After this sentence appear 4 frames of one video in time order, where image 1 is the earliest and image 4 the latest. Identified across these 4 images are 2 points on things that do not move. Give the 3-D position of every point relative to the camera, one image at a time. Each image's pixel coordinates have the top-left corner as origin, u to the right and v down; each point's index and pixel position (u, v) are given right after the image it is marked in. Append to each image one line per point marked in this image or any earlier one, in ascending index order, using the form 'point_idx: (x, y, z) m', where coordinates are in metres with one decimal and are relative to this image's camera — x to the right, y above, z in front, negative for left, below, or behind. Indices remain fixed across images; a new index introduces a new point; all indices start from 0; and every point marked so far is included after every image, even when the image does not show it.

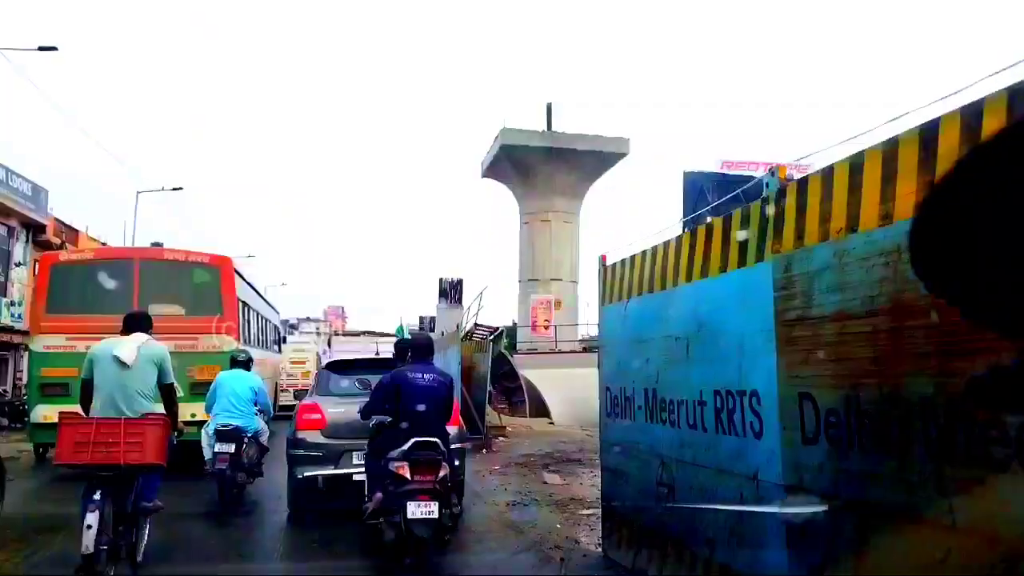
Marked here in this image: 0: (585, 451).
0: (+0.8, -1.9, +9.4) m
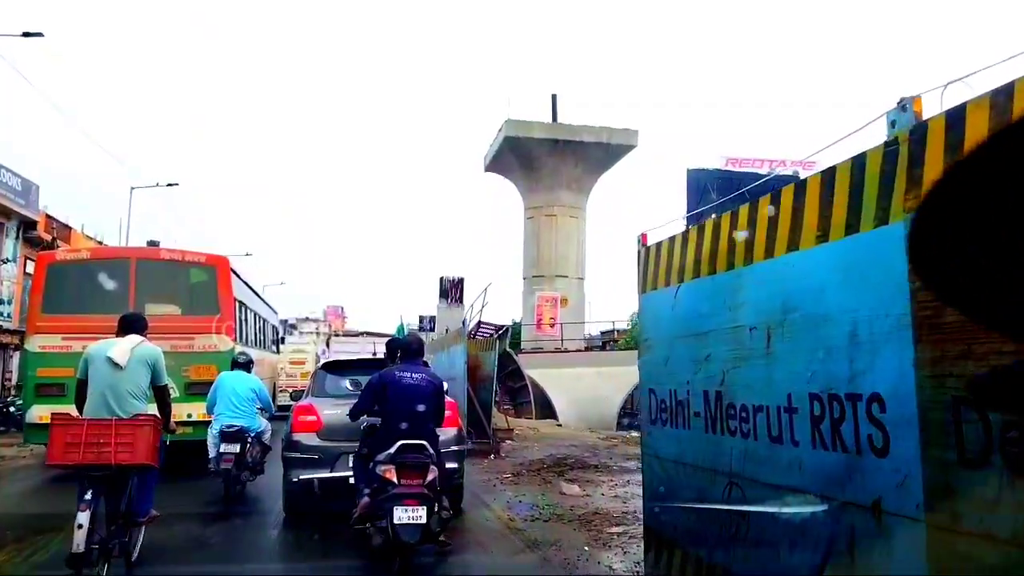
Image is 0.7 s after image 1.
0: (+0.9, -1.8, +8.8) m
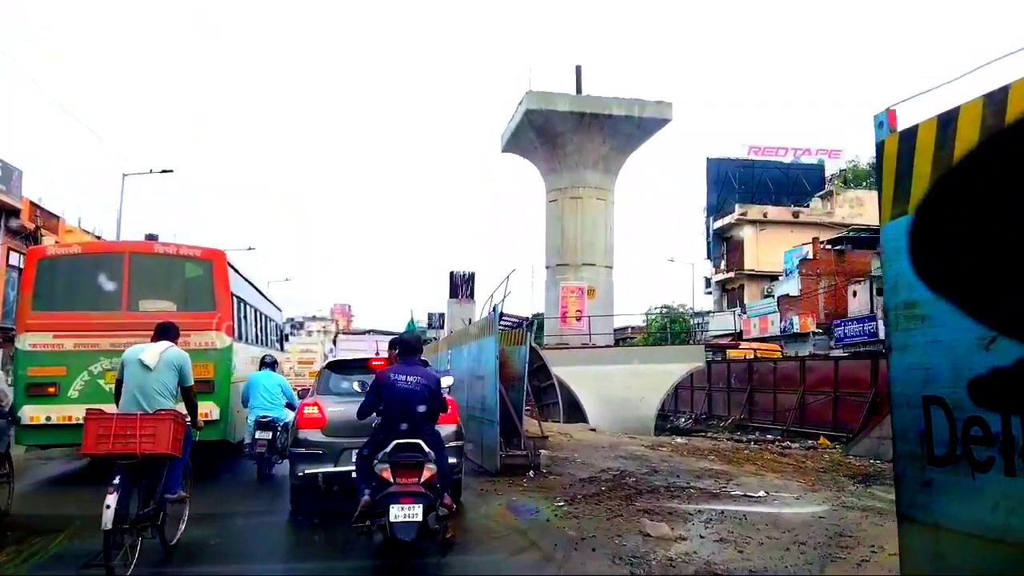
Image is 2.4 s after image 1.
0: (+1.3, -1.6, +7.2) m
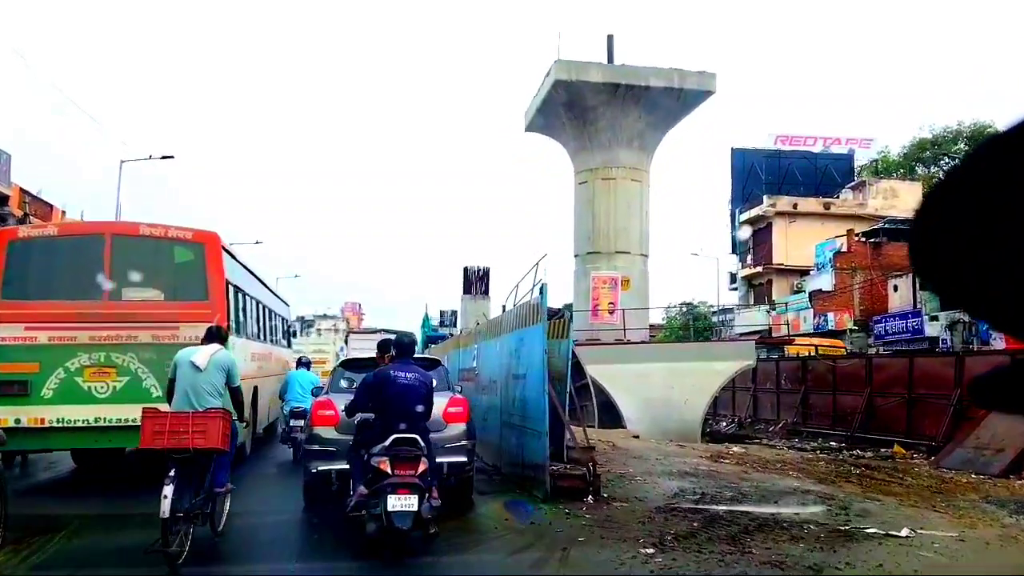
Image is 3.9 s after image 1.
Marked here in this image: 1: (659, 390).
0: (+1.6, -1.5, +5.8) m
1: (+3.2, -2.3, +18.4) m
